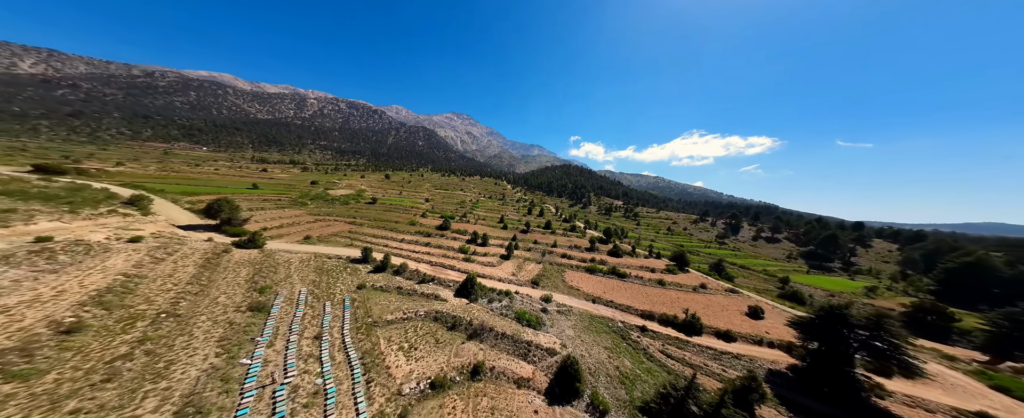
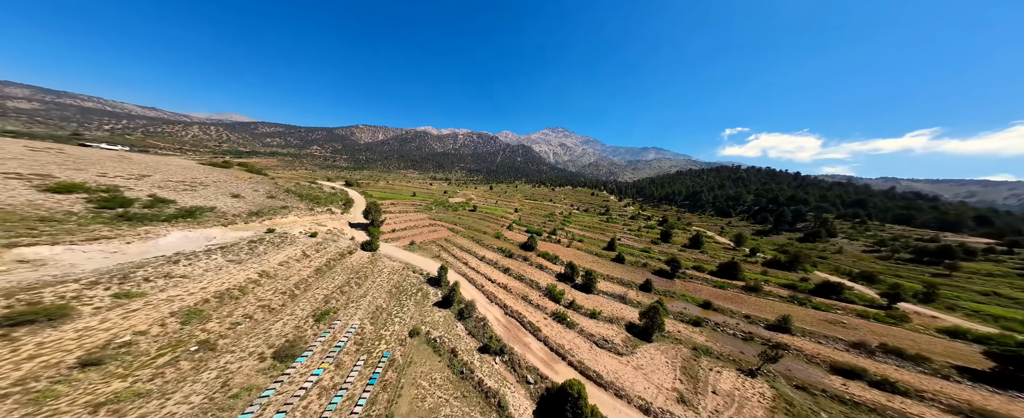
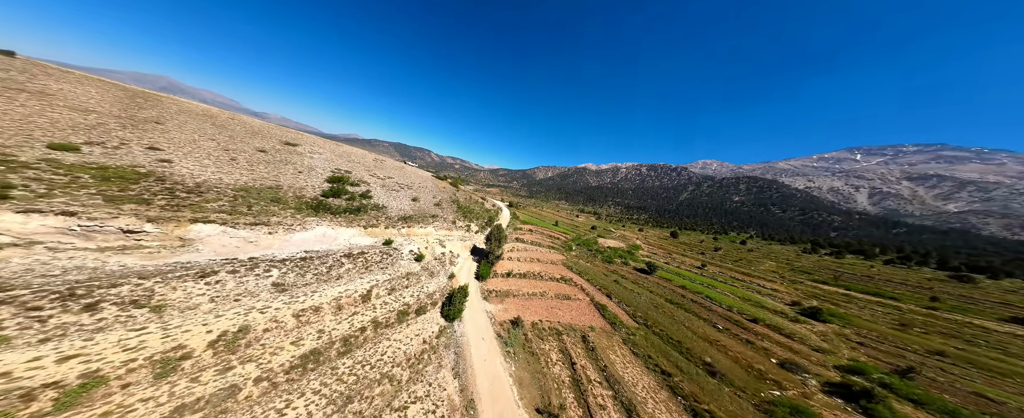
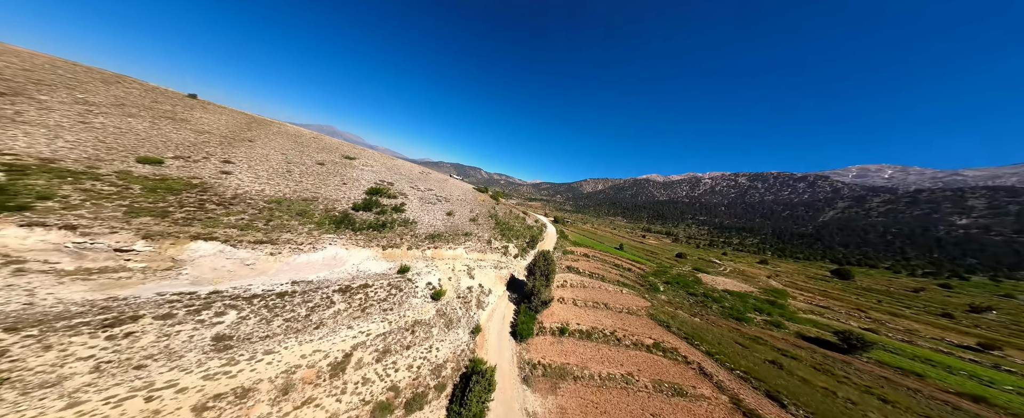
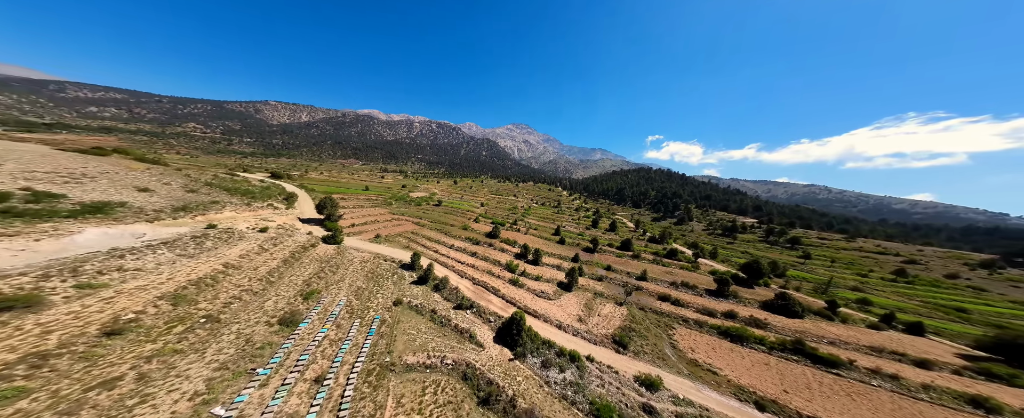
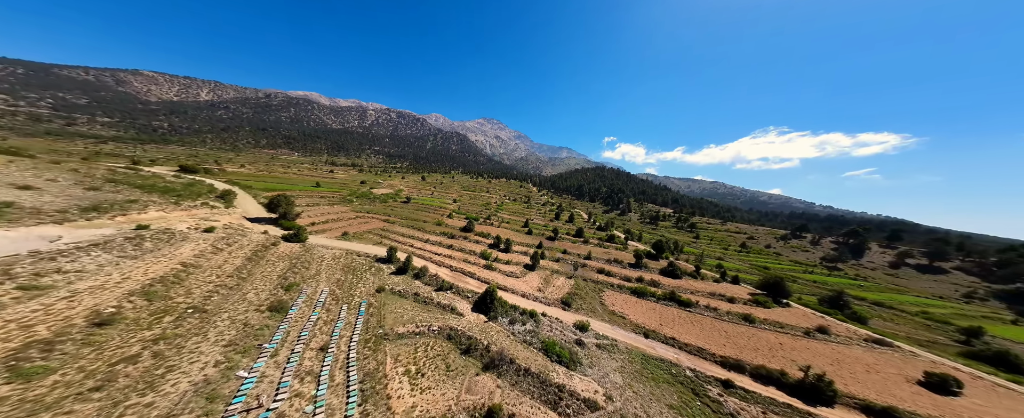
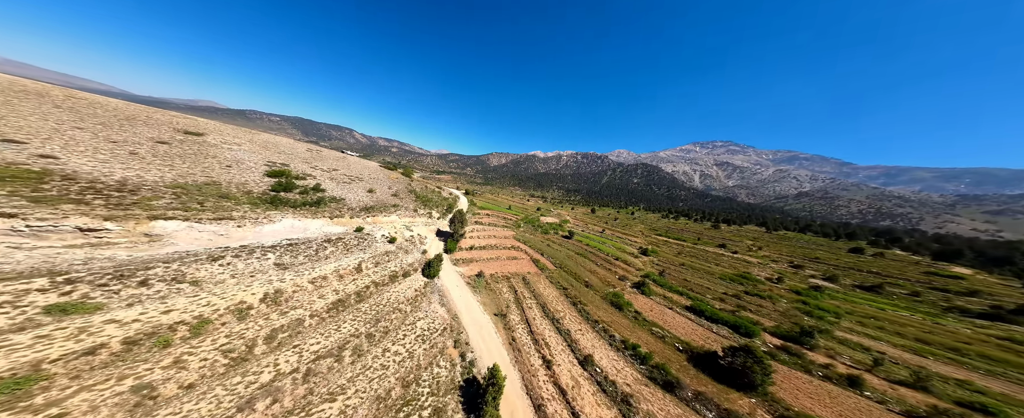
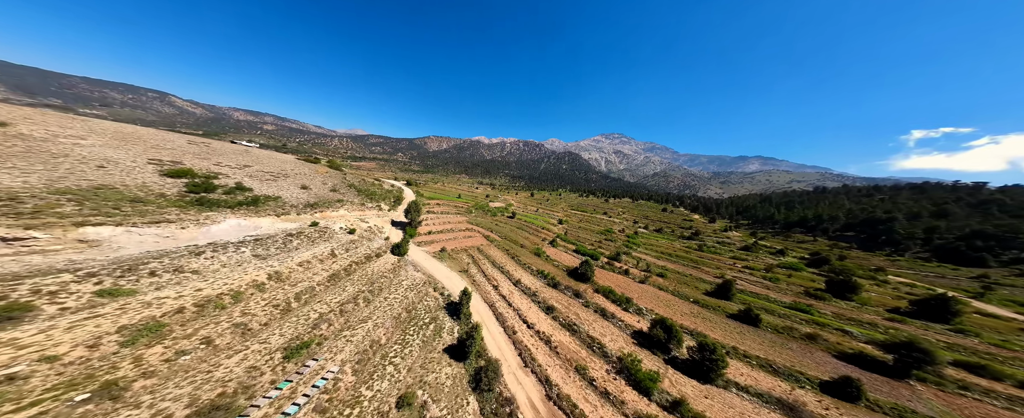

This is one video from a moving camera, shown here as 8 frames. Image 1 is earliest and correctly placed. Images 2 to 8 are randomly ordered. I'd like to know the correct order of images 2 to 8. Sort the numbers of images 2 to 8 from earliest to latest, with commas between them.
6, 5, 2, 8, 7, 3, 4
